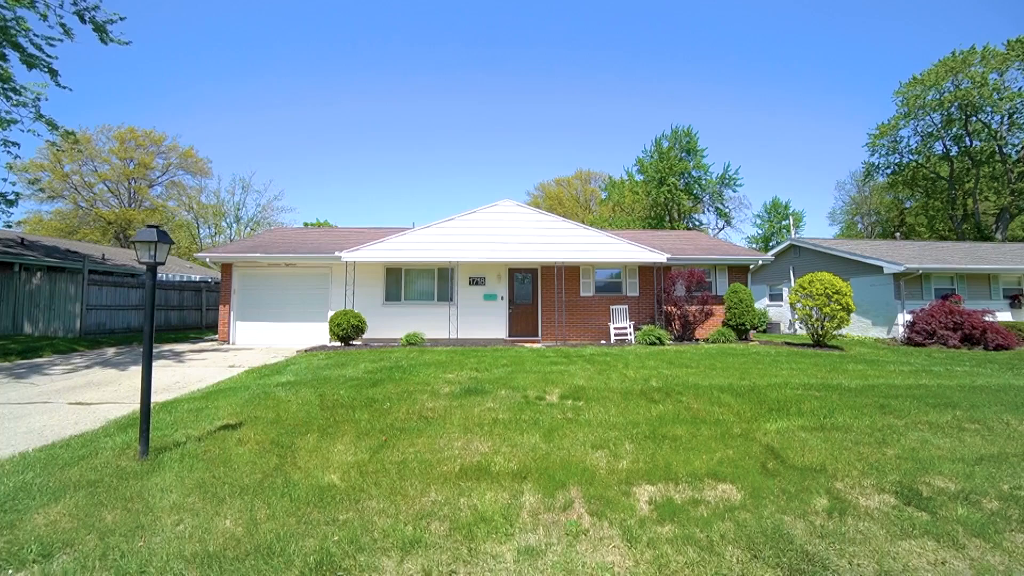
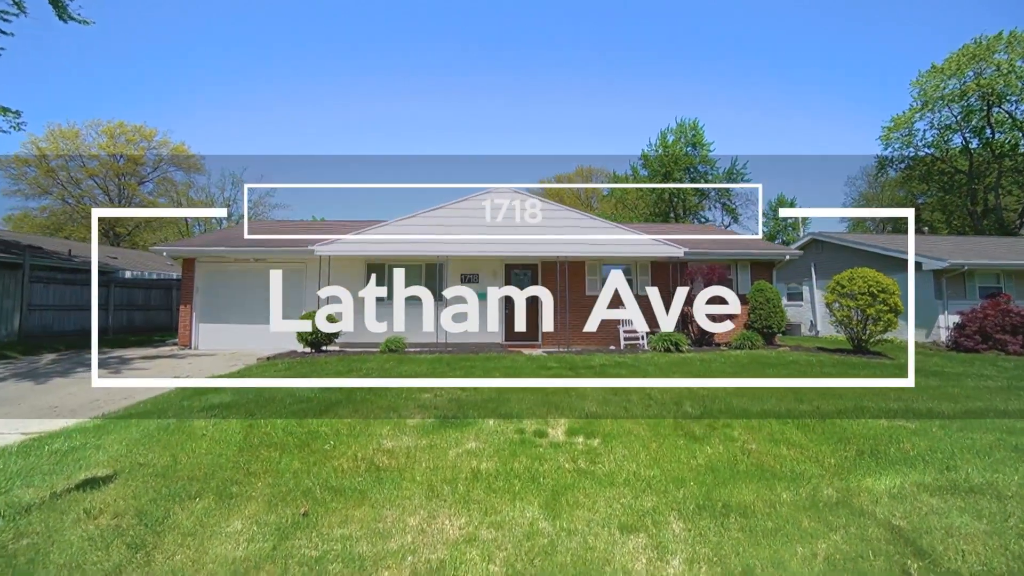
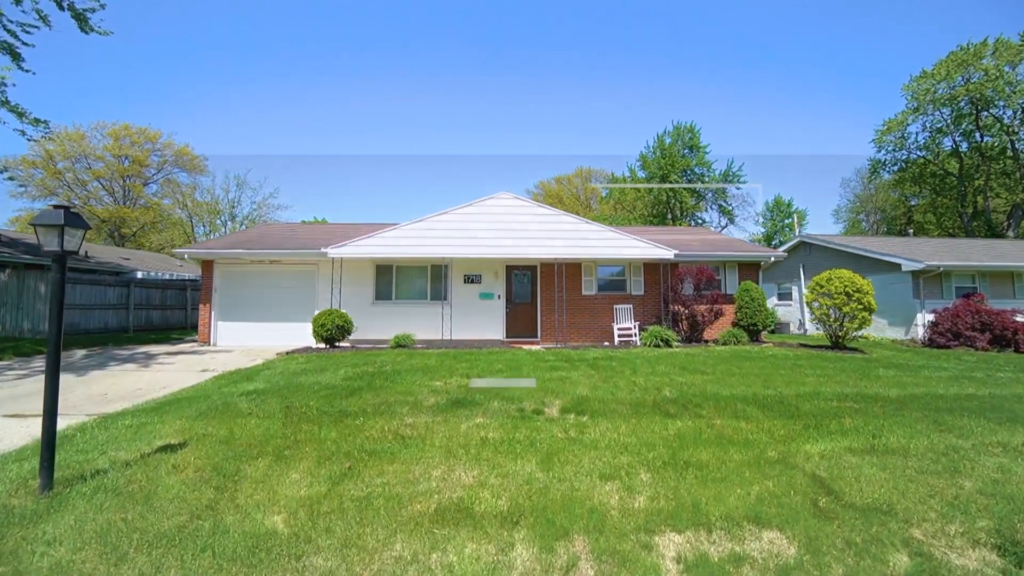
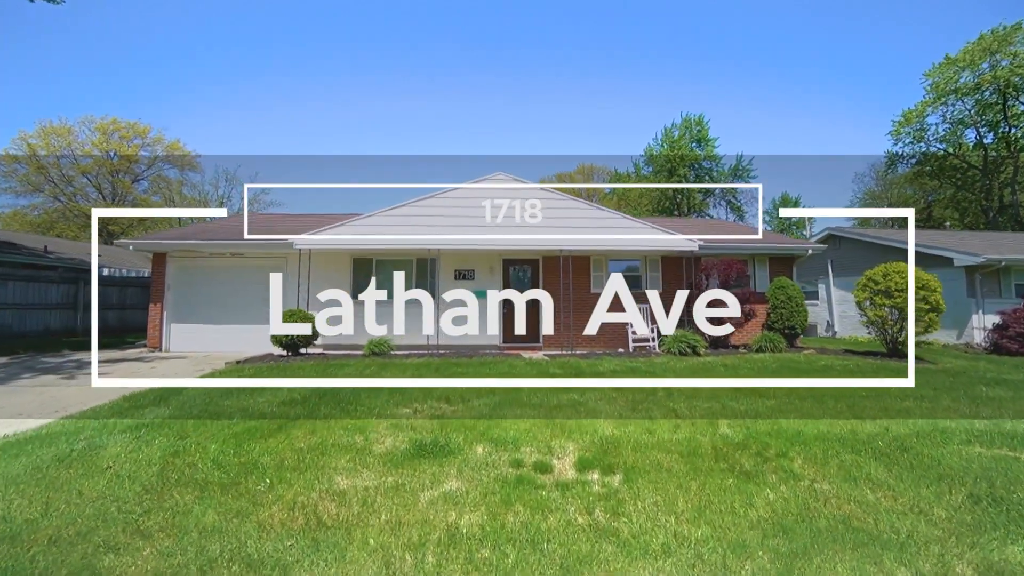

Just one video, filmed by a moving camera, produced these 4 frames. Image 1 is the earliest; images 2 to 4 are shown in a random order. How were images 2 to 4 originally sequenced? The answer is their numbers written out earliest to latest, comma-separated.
3, 2, 4
